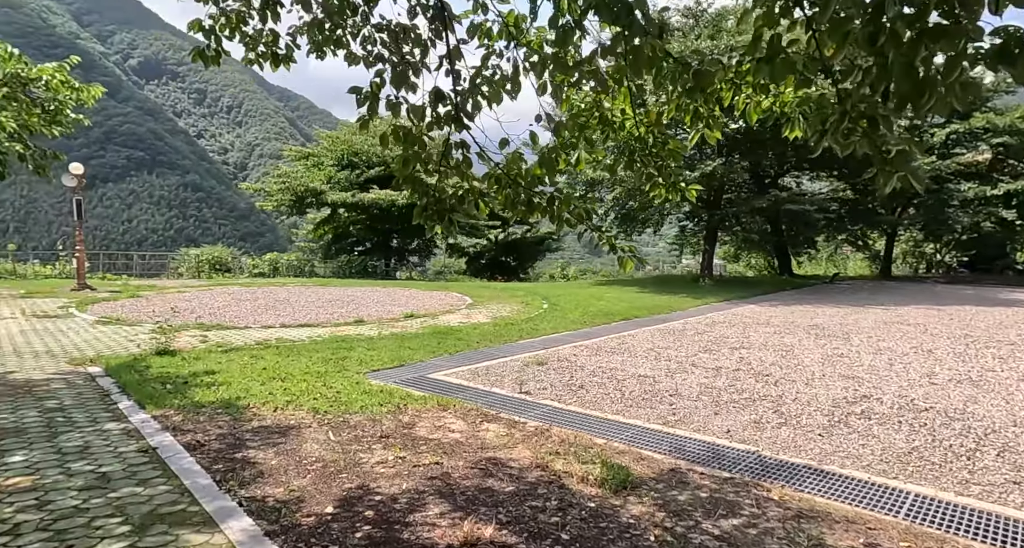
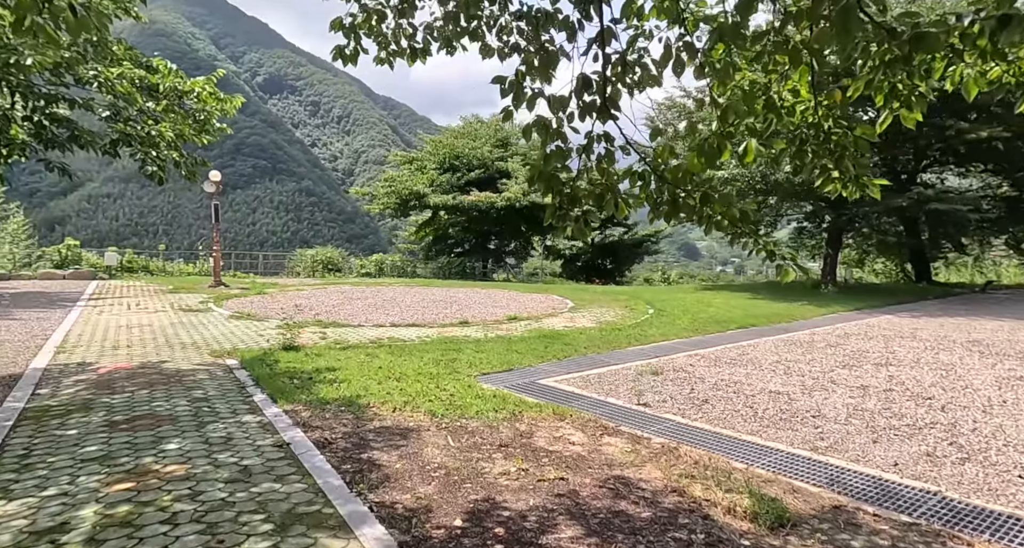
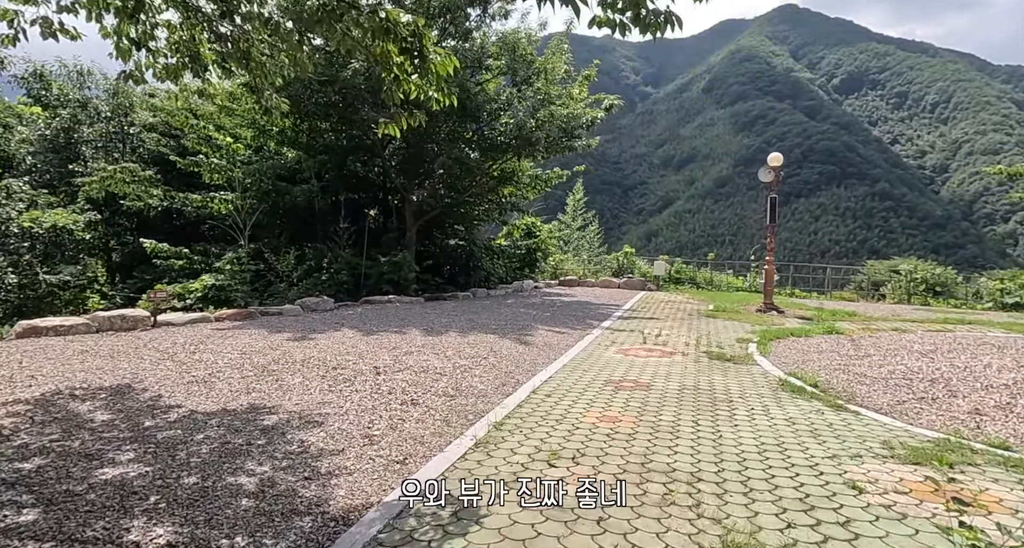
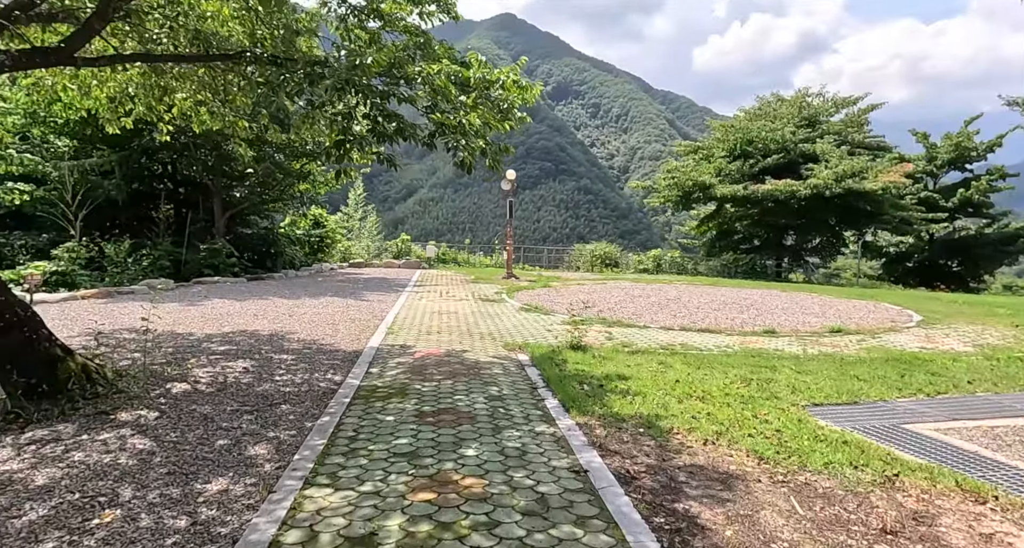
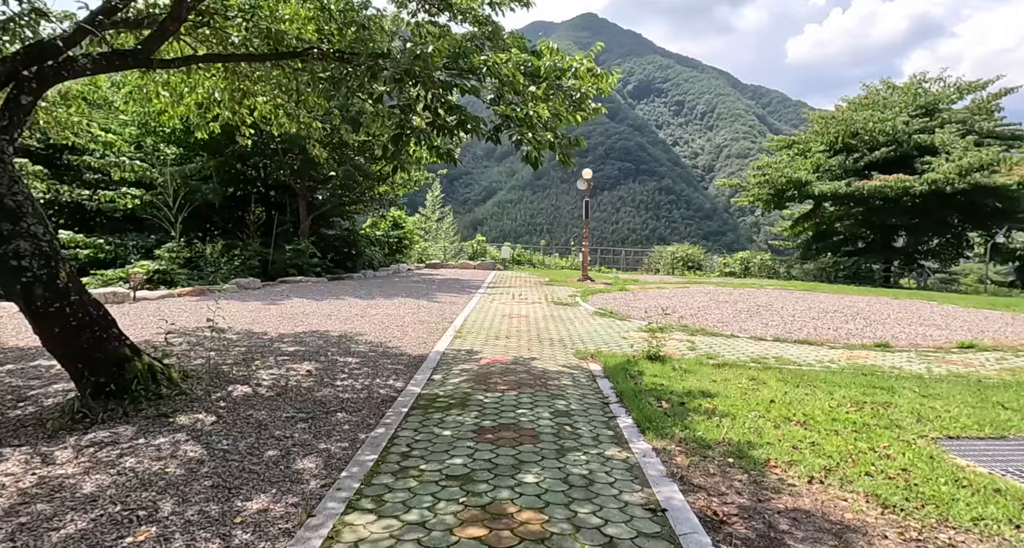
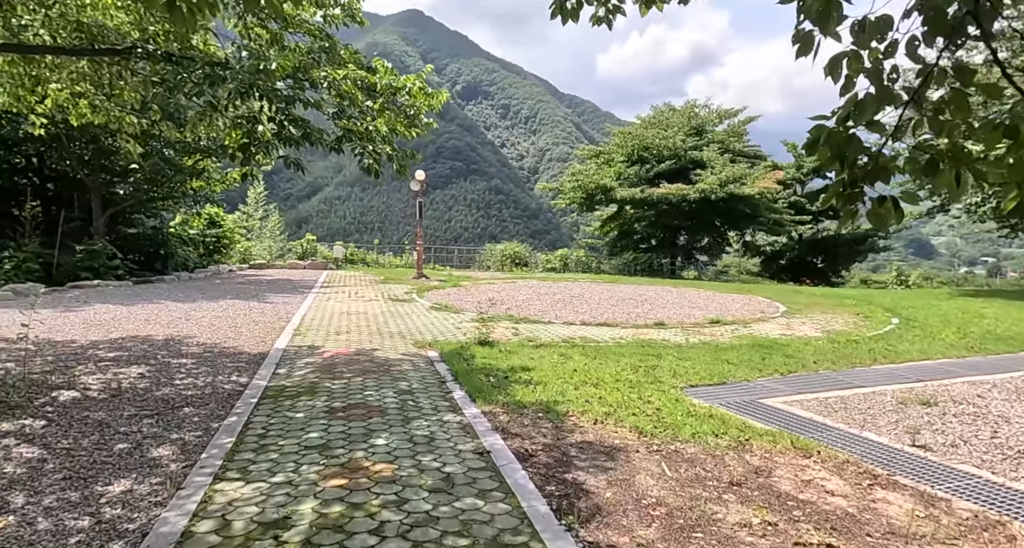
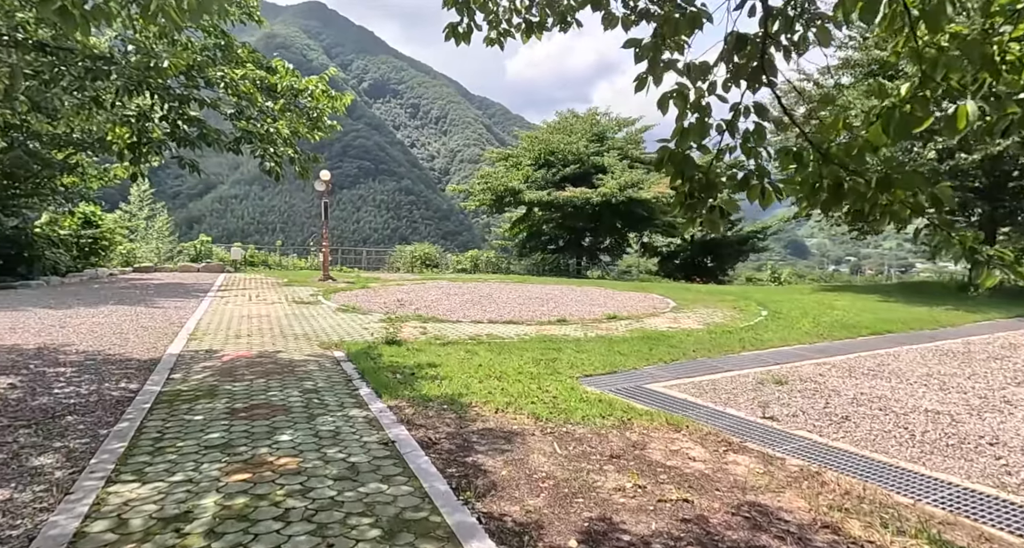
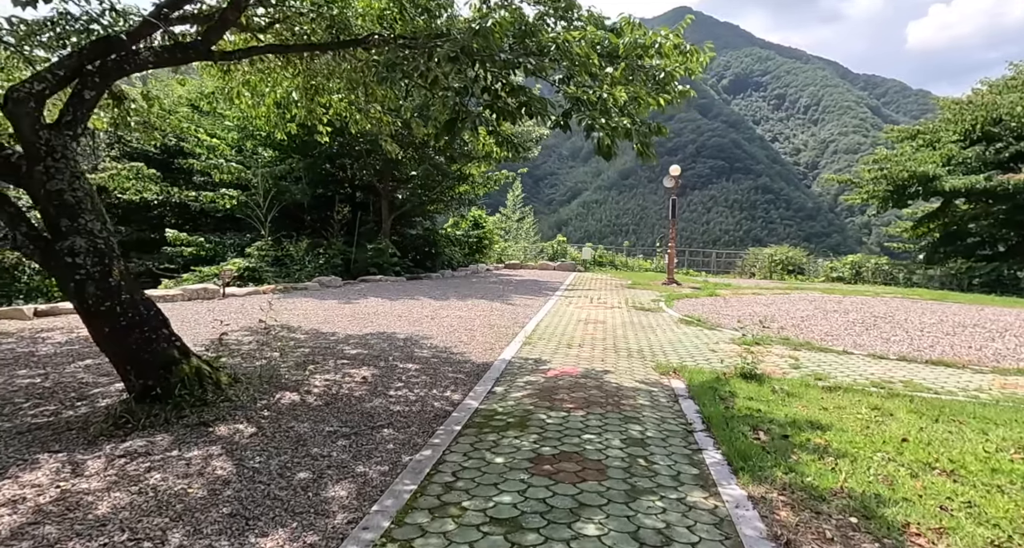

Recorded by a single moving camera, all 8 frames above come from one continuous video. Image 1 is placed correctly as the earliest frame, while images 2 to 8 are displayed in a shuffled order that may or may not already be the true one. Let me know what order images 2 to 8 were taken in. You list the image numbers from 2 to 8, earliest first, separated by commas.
2, 7, 6, 4, 5, 8, 3
